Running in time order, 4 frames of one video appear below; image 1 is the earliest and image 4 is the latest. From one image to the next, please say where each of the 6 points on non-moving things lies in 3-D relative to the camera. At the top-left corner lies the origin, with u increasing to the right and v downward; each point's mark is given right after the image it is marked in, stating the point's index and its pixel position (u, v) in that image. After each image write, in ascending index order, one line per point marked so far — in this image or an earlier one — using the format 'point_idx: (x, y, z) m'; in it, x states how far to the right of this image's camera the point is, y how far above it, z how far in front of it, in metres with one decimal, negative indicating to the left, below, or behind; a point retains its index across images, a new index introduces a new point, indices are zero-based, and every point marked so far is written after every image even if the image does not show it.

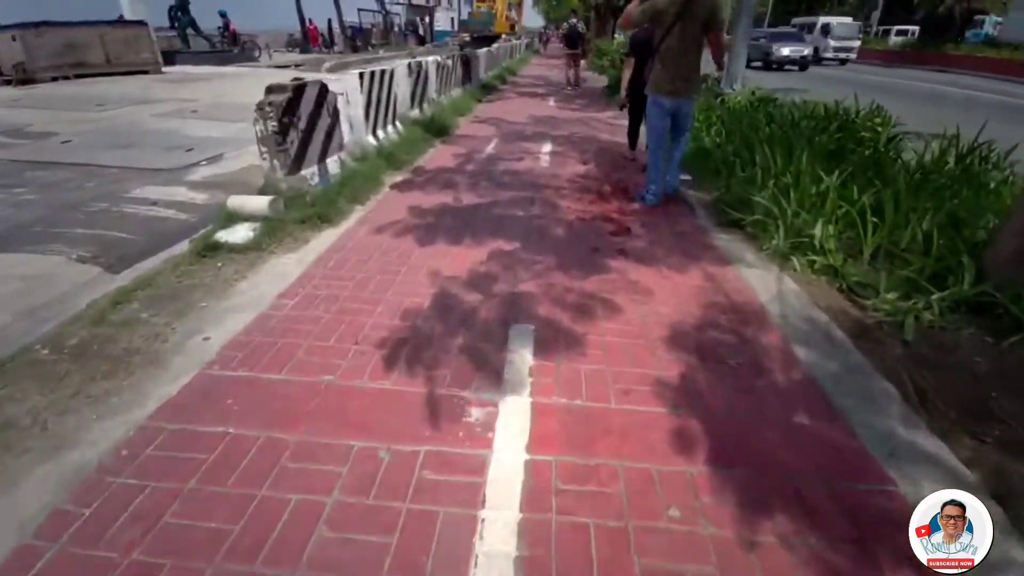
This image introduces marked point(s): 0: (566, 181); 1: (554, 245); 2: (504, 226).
0: (+1.1, +2.3, +13.1) m
1: (+0.6, +0.6, +9.3) m
2: (-0.2, +1.0, +10.3) m
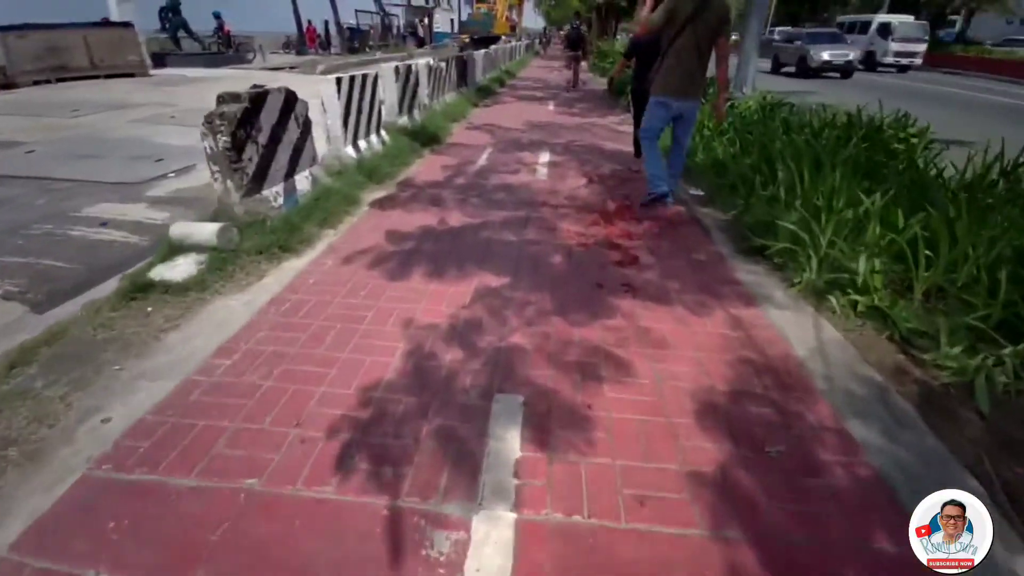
0: (+1.0, +1.7, +11.8) m
1: (+0.5, +0.1, +8.0) m
2: (-0.3, +0.5, +9.1) m
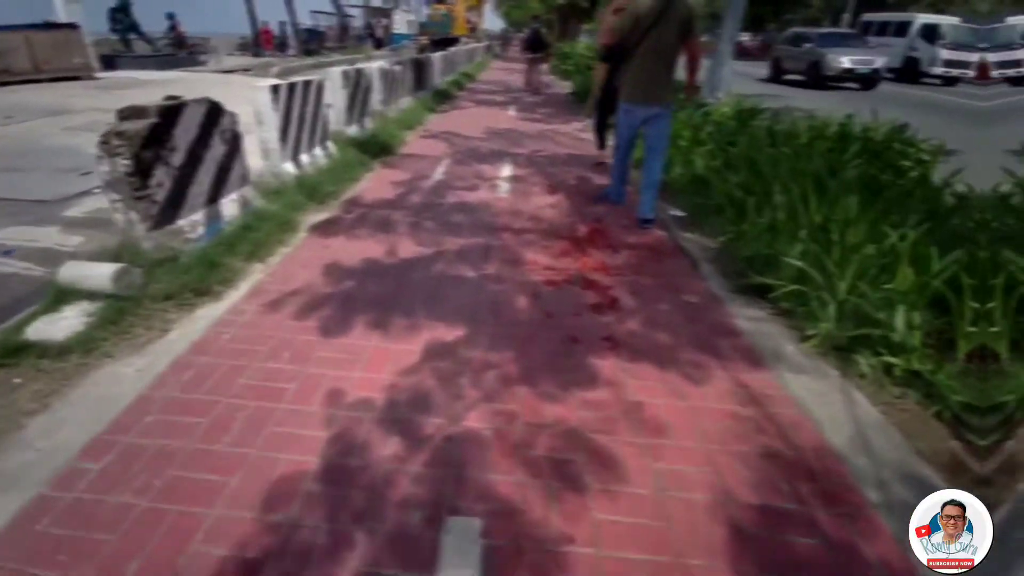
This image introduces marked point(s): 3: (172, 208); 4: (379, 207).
0: (+0.3, +1.2, +10.5) m
1: (0.0, -0.5, +6.7) m
2: (-0.8, -0.1, +7.7) m
3: (-5.5, +1.3, +10.0) m
4: (-2.7, +1.6, +12.4) m
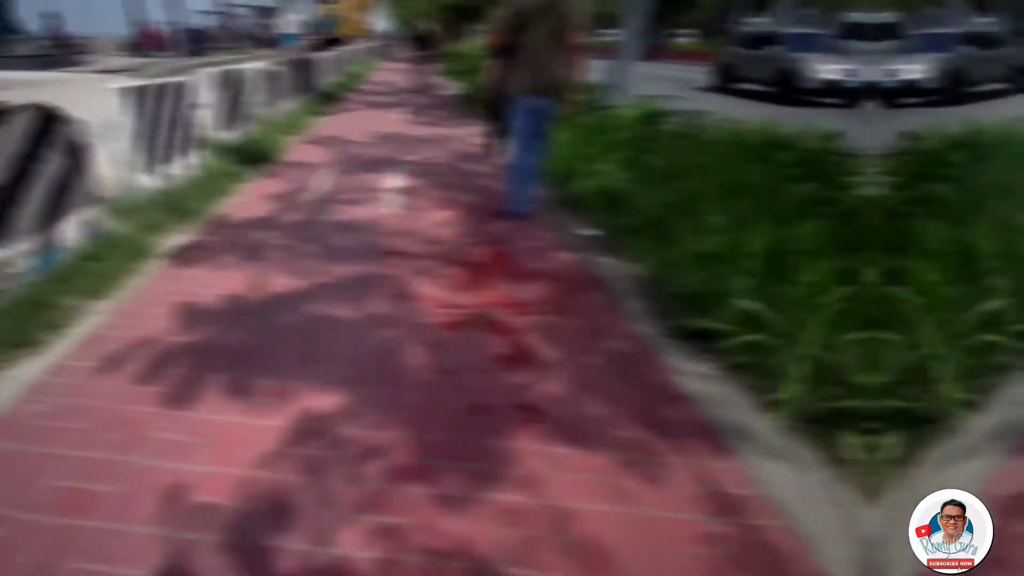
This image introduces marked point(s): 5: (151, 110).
0: (-1.2, +0.7, +9.0) m
1: (-0.9, -0.9, +5.2) m
2: (-1.9, -0.6, +6.1) m
3: (-6.9, +0.7, +7.7) m
4: (-4.5, +1.1, +10.5) m
5: (-7.0, +3.4, +11.7) m
